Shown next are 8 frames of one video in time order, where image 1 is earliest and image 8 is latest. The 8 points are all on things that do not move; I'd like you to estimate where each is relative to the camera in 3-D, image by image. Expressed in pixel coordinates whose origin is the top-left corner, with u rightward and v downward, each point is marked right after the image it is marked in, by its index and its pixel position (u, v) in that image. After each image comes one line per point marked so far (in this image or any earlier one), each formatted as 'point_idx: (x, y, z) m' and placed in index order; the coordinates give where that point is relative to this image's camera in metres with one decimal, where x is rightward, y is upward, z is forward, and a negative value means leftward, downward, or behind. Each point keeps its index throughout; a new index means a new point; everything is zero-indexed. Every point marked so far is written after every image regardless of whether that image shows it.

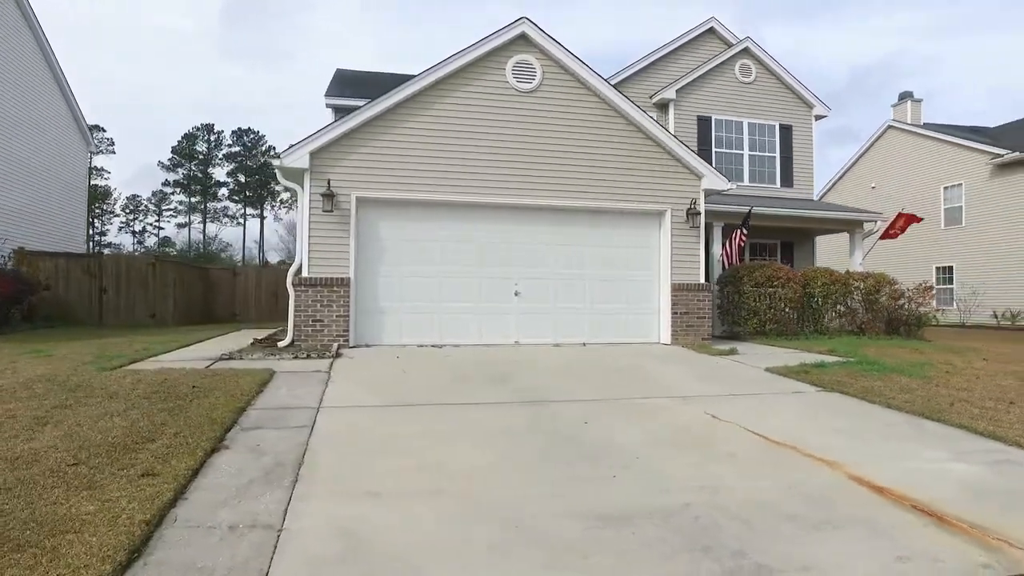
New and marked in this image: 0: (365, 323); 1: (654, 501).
0: (-2.0, -0.5, +9.2) m
1: (+0.9, -1.2, +3.8) m
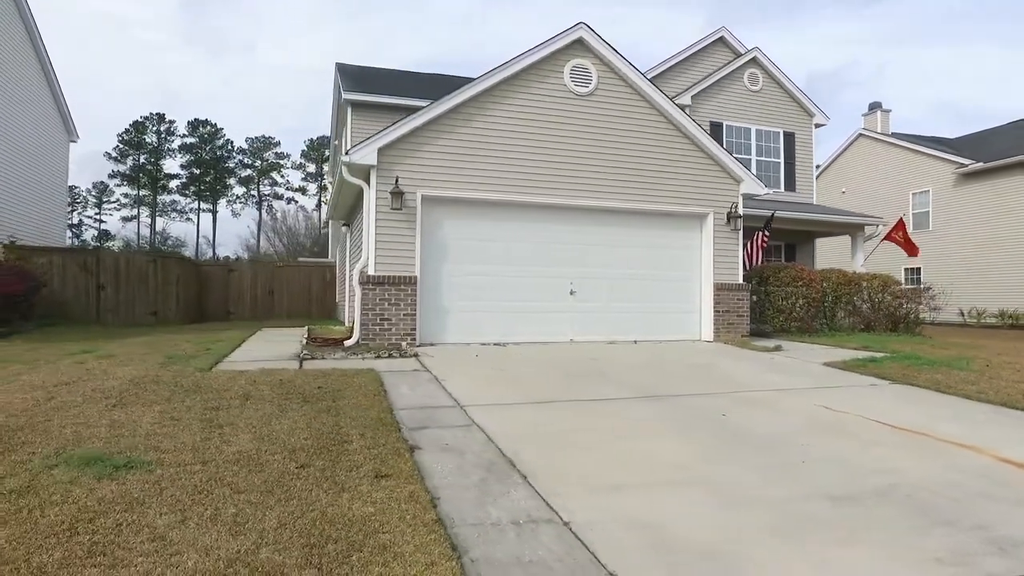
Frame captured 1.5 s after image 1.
0: (-1.1, -0.5, +9.2) m
1: (+2.2, -1.2, +4.1) m
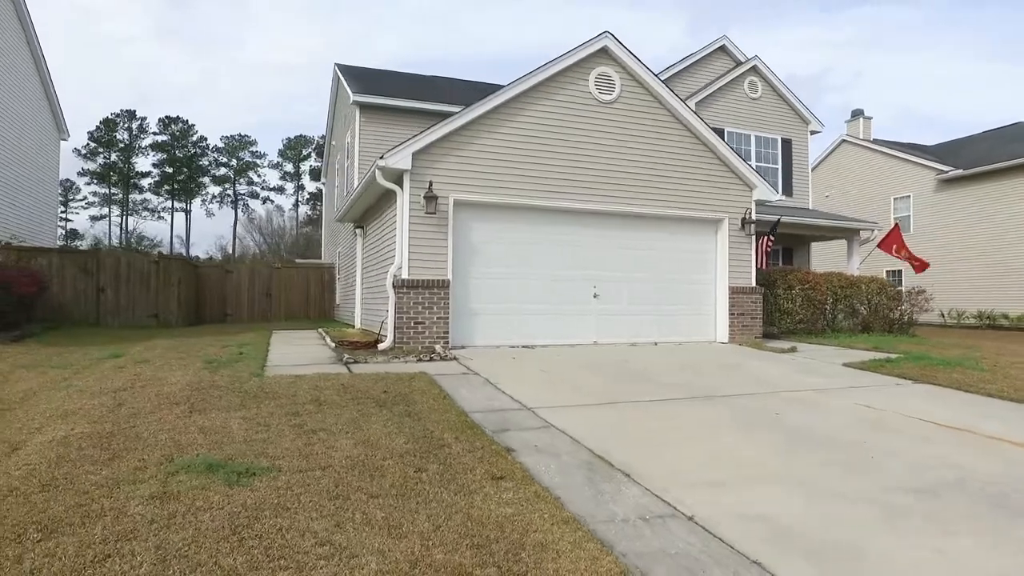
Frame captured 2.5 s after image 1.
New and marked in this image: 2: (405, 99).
0: (-0.7, -0.5, +9.3) m
1: (+2.8, -1.3, +4.4) m
2: (-2.3, +4.2, +14.3) m
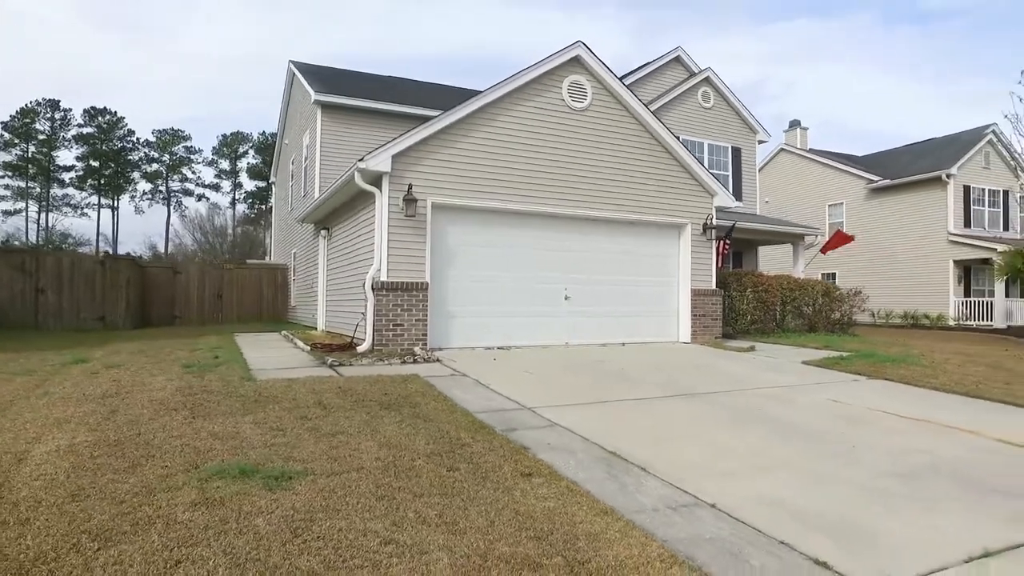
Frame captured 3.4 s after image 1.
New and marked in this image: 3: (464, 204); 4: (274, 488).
0: (-1.1, -0.5, +9.4) m
1: (+2.9, -1.3, +4.8) m
2: (-3.1, +4.1, +14.2) m
3: (-0.7, +1.2, +9.5) m
4: (-1.3, -1.1, +3.5) m
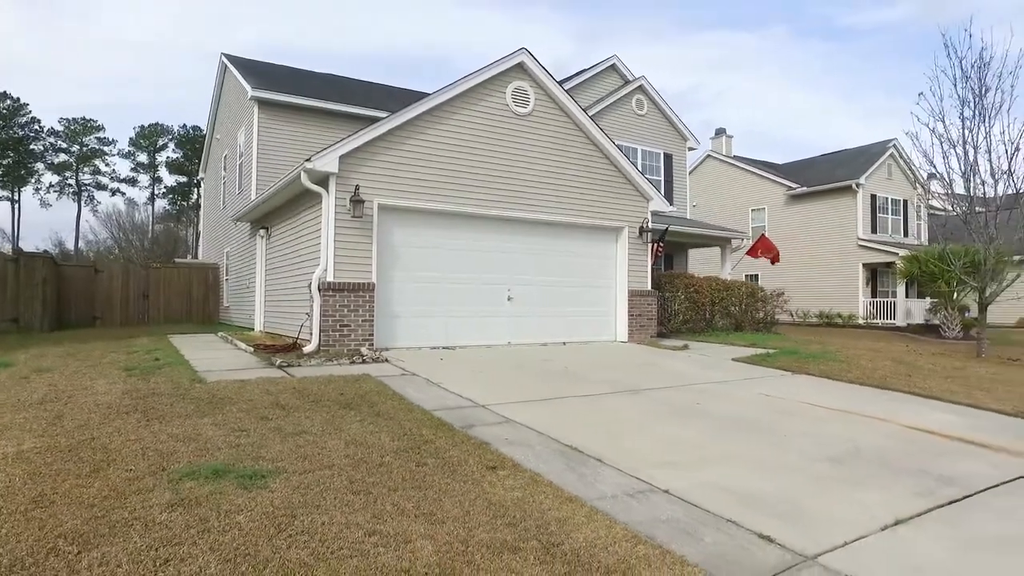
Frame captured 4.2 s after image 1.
0: (-1.8, -0.6, +9.4) m
1: (+2.6, -1.3, +5.3) m
2: (-4.4, +4.1, +14.0) m
3: (-1.5, +1.2, +9.6) m
4: (-1.5, -1.1, +3.6) m
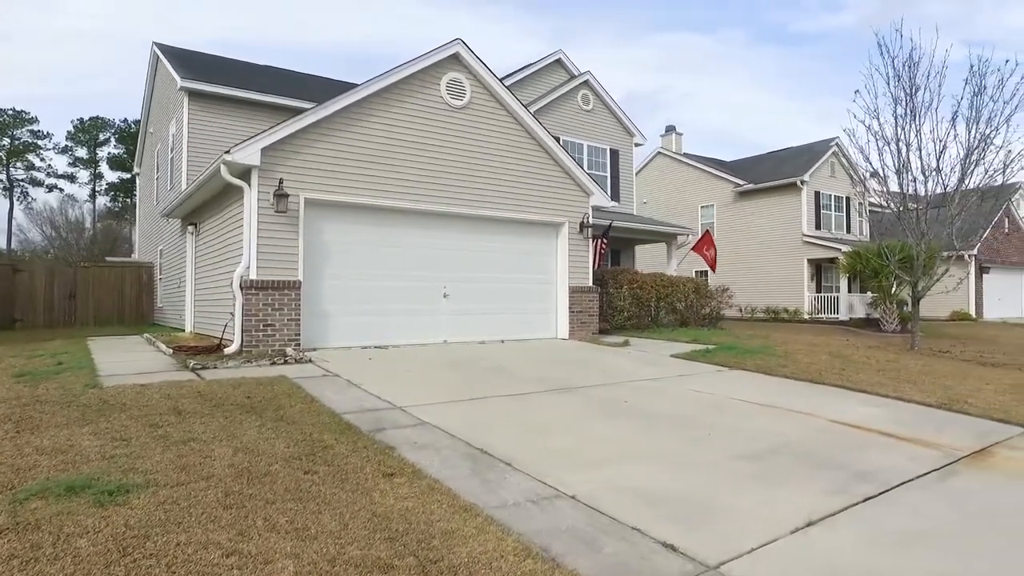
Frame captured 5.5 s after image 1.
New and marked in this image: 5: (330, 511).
0: (-2.8, -0.5, +9.1) m
1: (+1.9, -1.3, +5.2) m
2: (-5.6, +4.2, +13.5) m
3: (-2.4, +1.2, +9.2) m
4: (-2.0, -1.1, +3.3) m
5: (-0.9, -1.1, +3.4) m
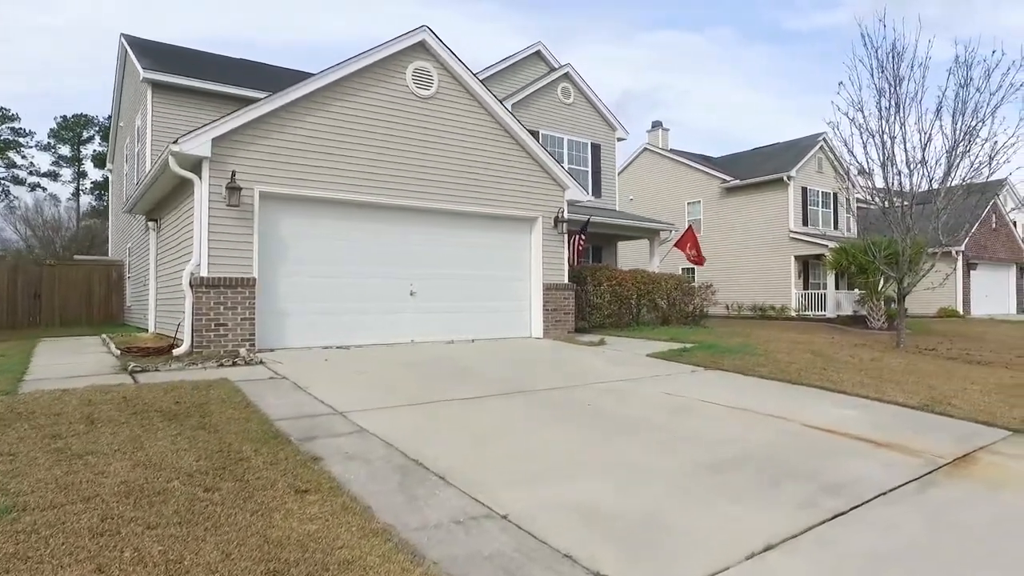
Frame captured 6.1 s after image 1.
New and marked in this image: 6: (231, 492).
0: (-3.2, -0.5, +8.6) m
1: (+1.5, -1.3, +4.8) m
2: (-6.1, +4.2, +13.0) m
3: (-2.9, +1.3, +8.8) m
4: (-2.4, -1.1, +2.9) m
5: (-1.3, -1.1, +3.0) m
6: (-1.5, -1.1, +3.4) m
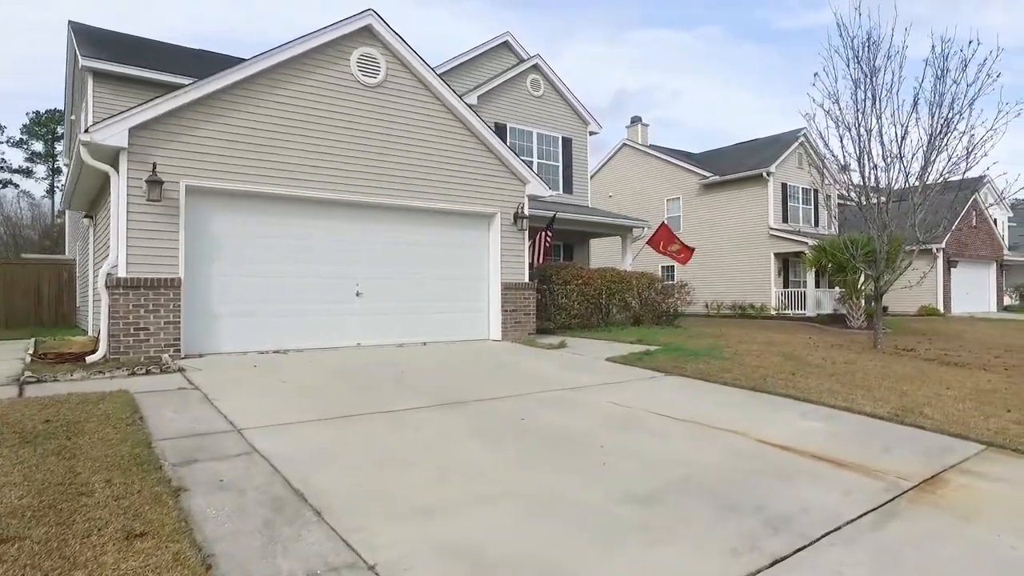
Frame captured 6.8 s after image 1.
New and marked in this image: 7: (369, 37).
0: (-3.9, -0.5, +8.0) m
1: (+0.9, -1.3, +4.3) m
2: (-6.9, +4.2, +12.4) m
3: (-3.5, +1.2, +8.2) m
4: (-3.0, -1.1, +2.3) m
5: (-1.9, -1.1, +2.4) m
6: (-2.1, -1.1, +2.9) m
7: (-2.1, +3.7, +9.4) m
